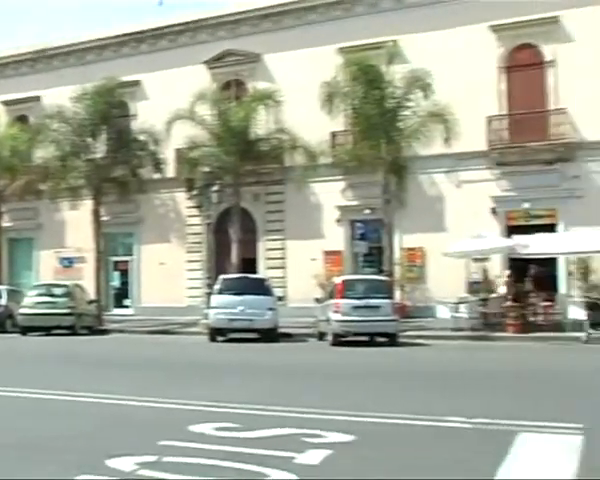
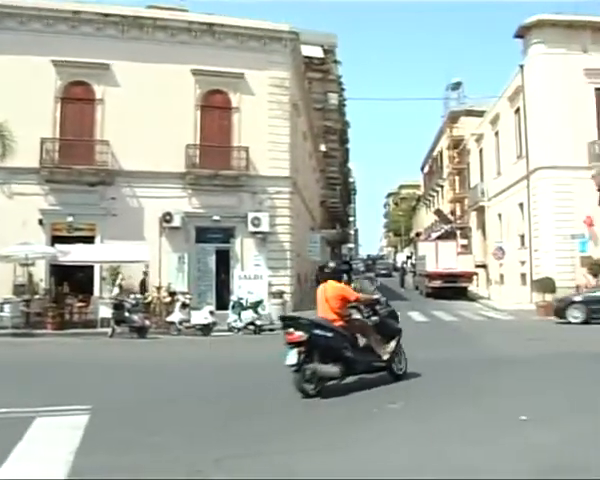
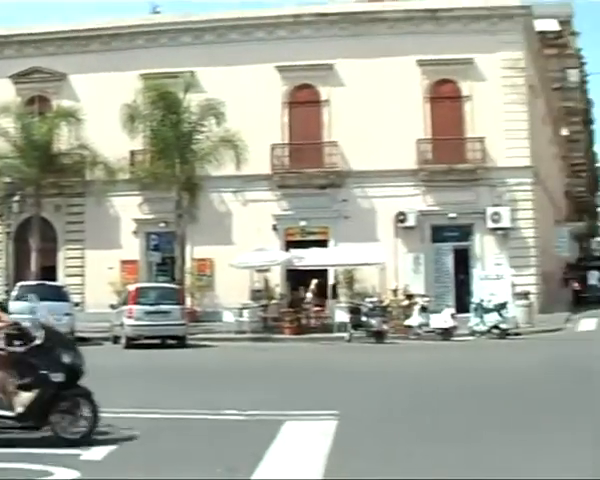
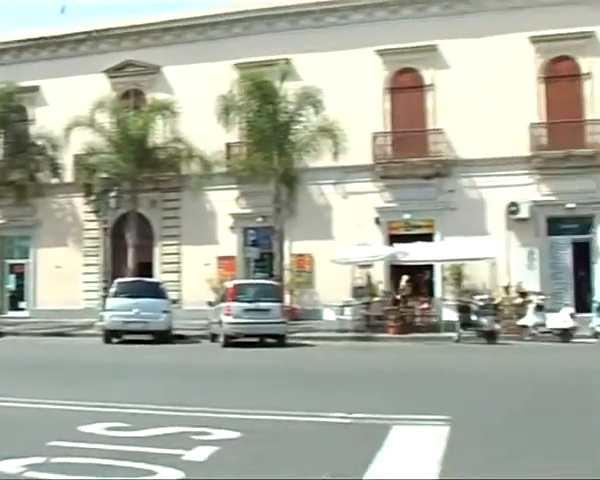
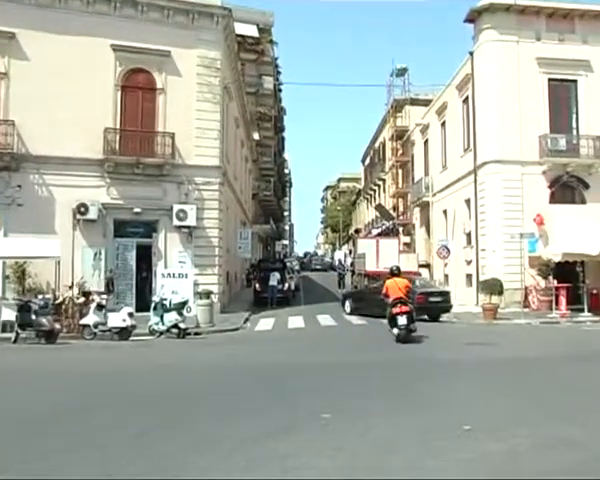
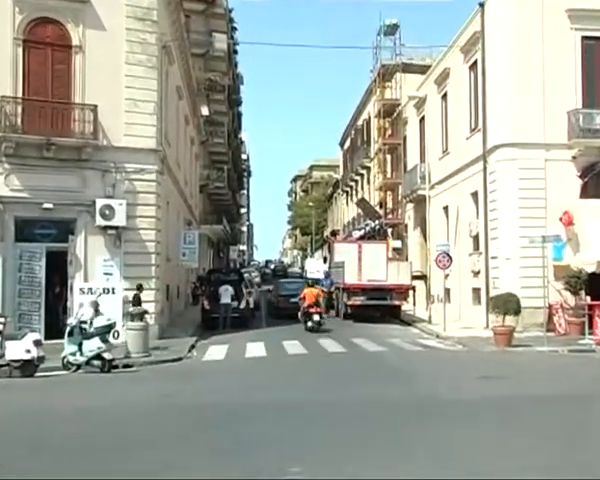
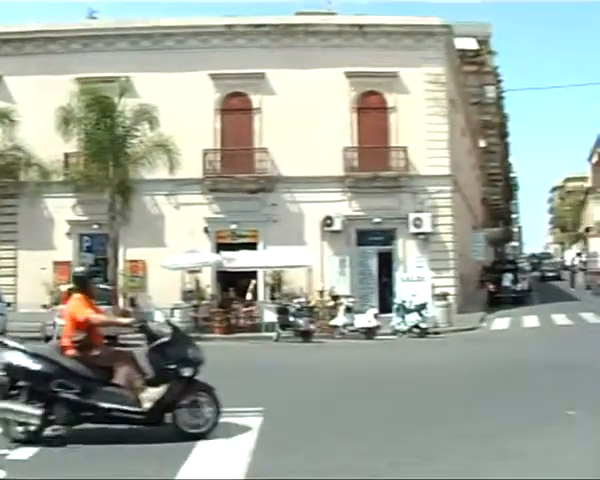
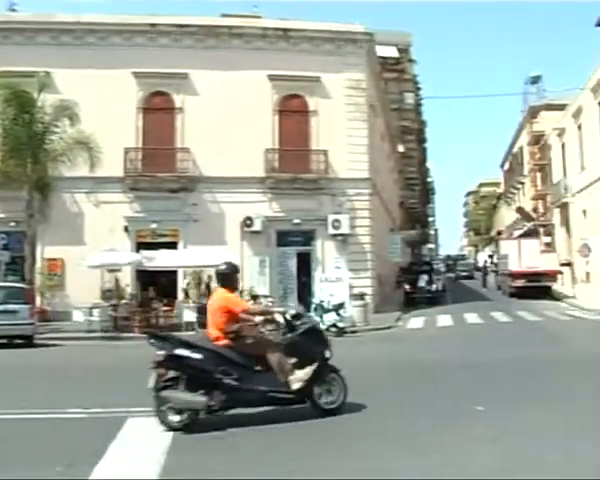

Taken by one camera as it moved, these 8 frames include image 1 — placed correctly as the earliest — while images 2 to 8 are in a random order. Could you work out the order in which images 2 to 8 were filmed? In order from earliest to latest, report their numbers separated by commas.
4, 3, 7, 8, 2, 5, 6
